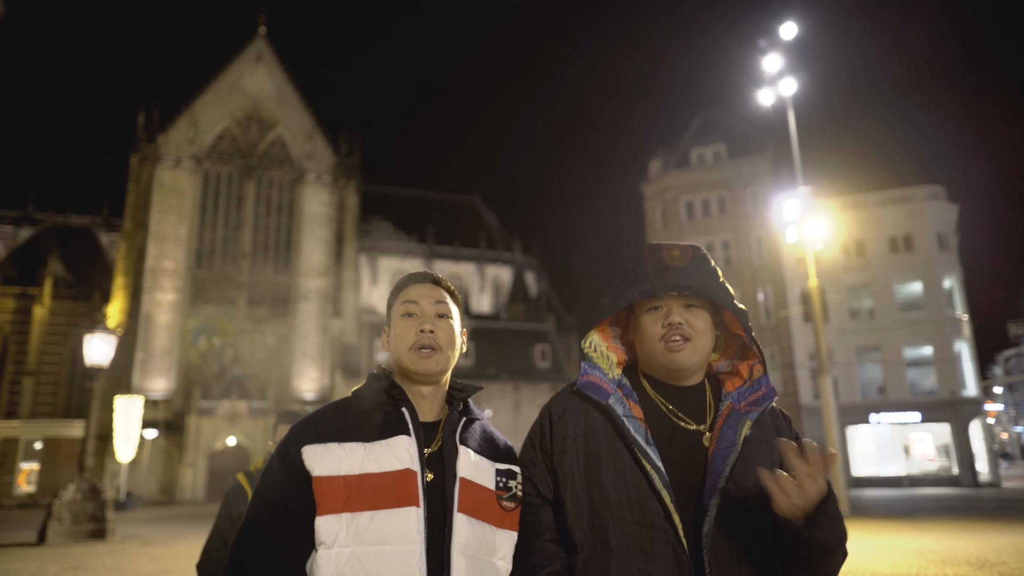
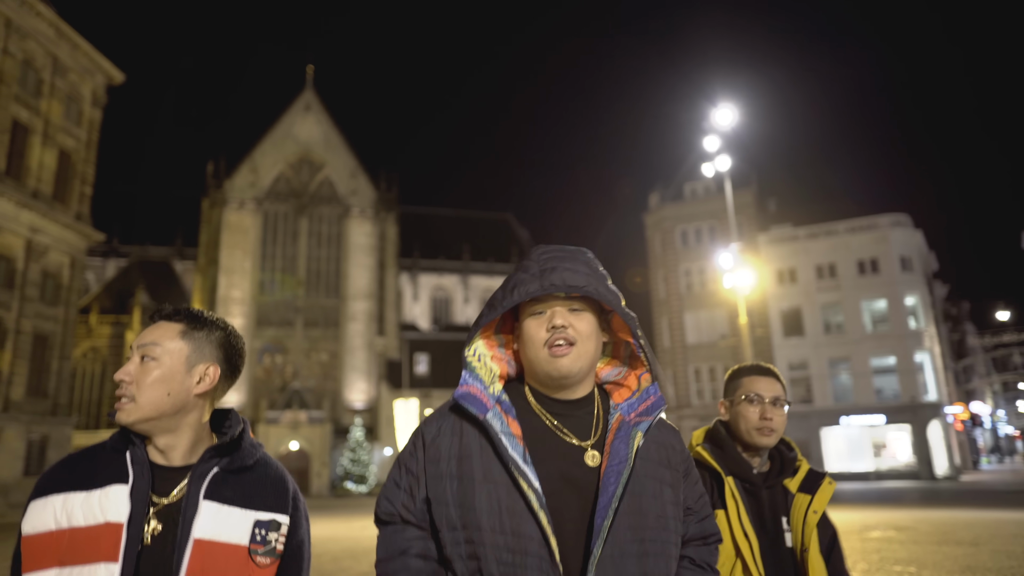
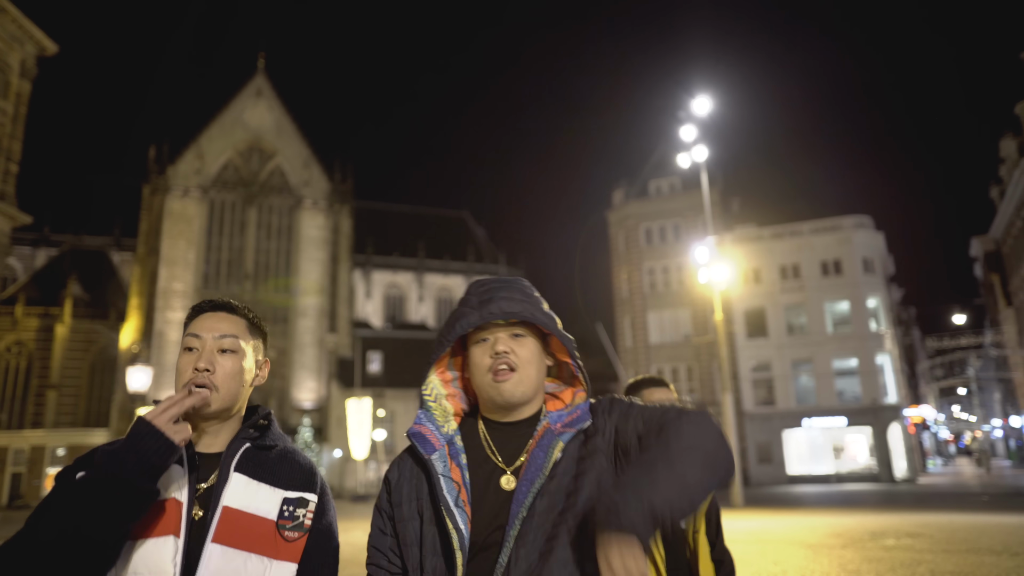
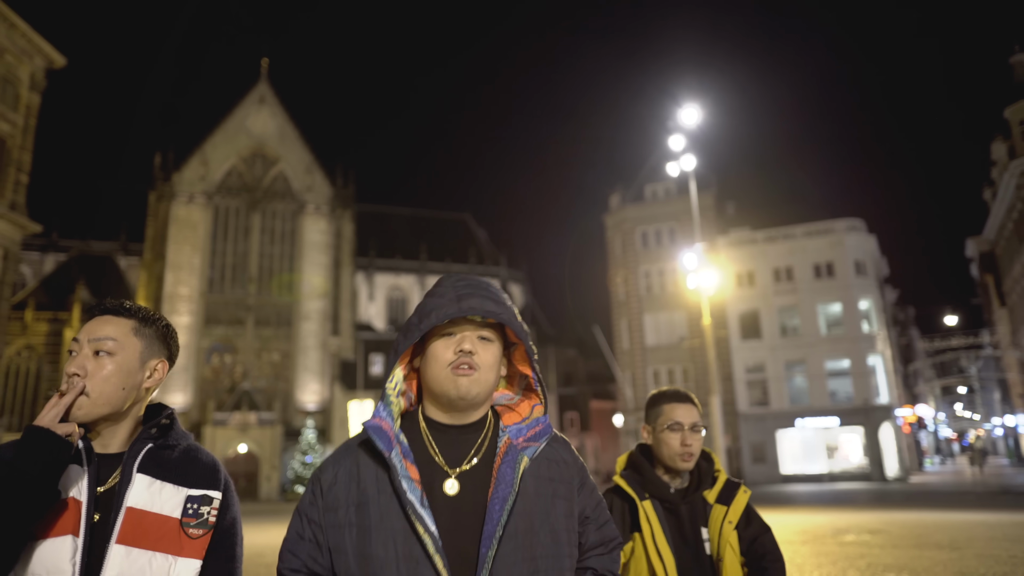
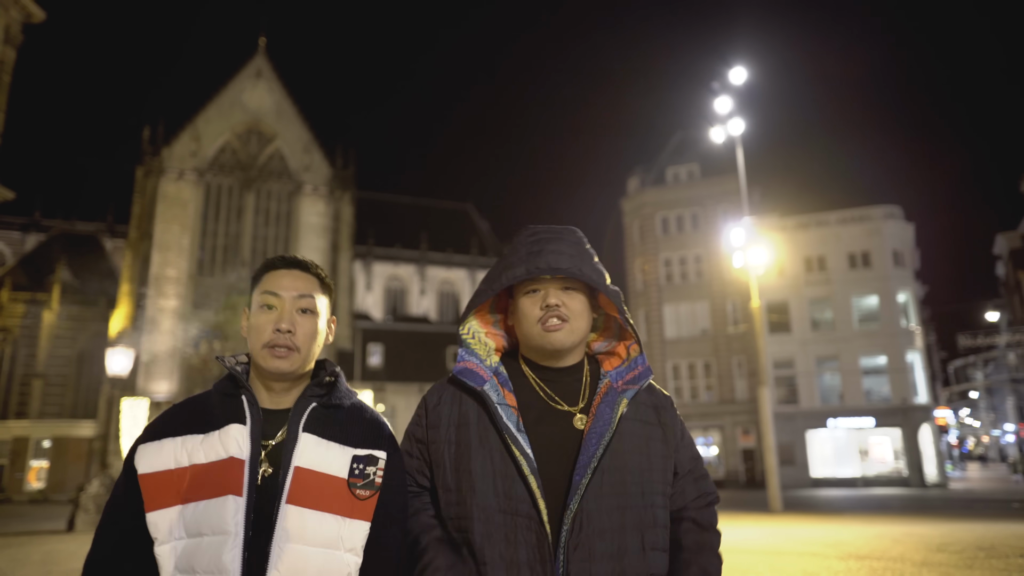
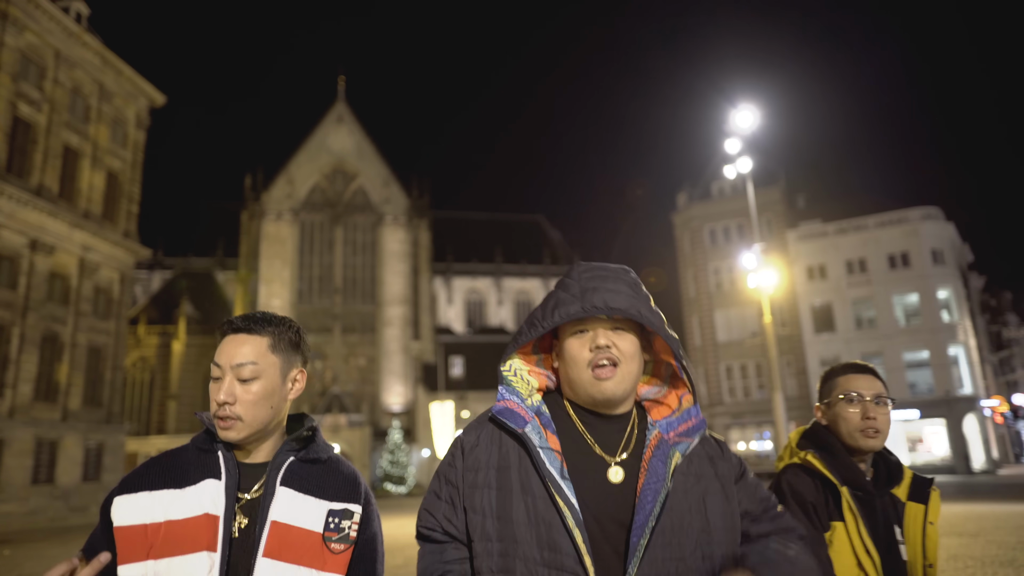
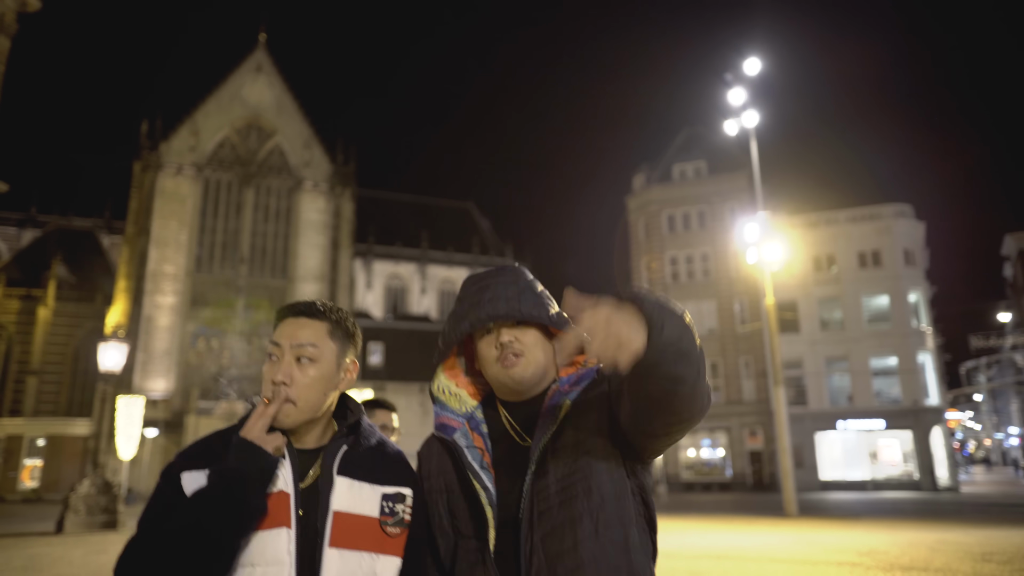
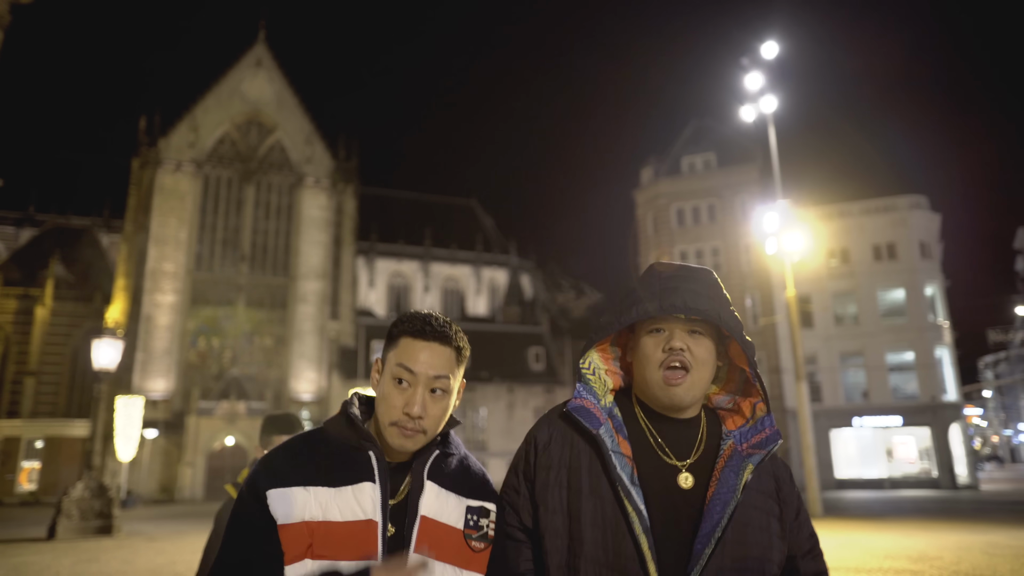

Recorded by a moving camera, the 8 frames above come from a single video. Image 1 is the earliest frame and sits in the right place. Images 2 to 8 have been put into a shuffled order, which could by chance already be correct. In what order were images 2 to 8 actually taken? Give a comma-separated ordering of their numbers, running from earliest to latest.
8, 7, 5, 3, 4, 2, 6
